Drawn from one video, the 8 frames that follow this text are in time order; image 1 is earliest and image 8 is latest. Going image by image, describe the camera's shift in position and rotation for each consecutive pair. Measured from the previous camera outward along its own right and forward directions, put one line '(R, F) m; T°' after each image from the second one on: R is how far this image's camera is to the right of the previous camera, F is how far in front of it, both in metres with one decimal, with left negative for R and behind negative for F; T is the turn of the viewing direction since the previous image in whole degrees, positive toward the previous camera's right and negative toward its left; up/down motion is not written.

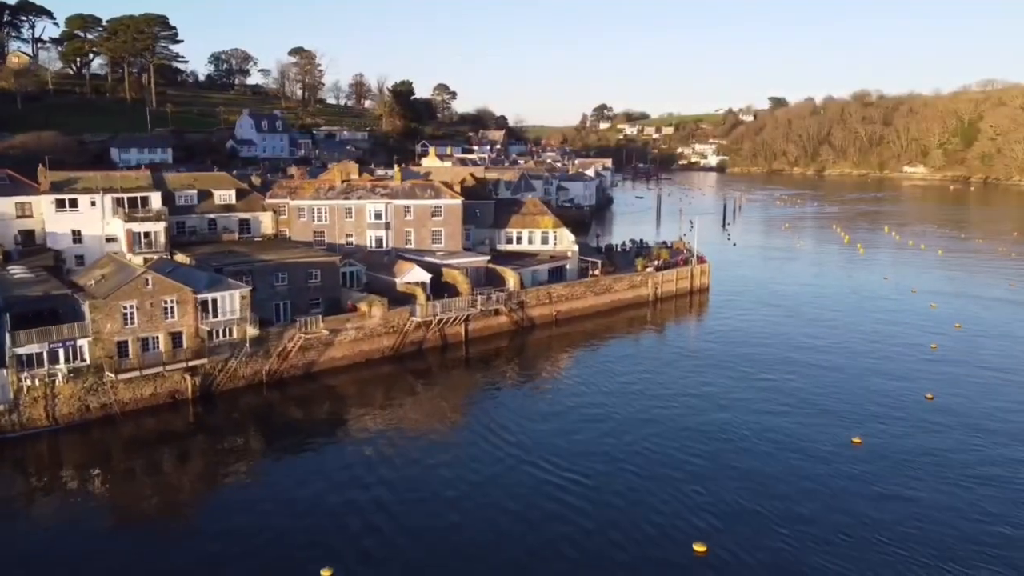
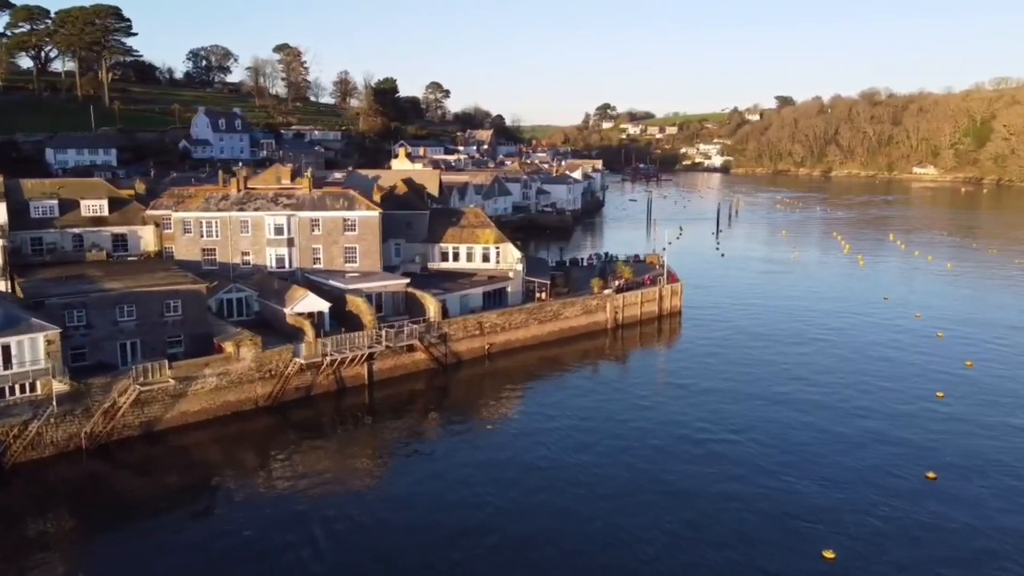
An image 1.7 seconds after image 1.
(+4.6, +8.2) m; -1°
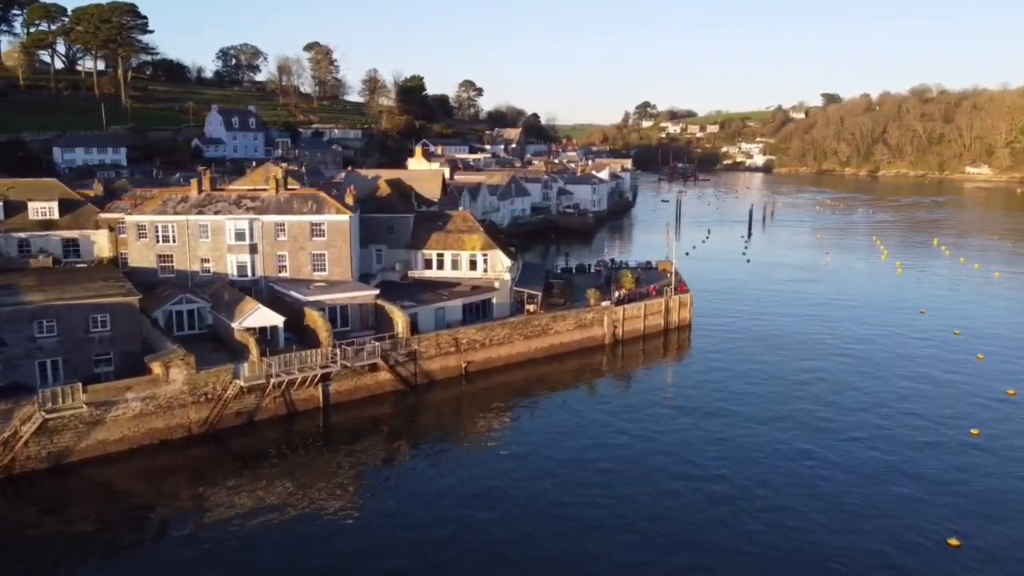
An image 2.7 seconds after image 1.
(+3.0, +4.3) m; -3°
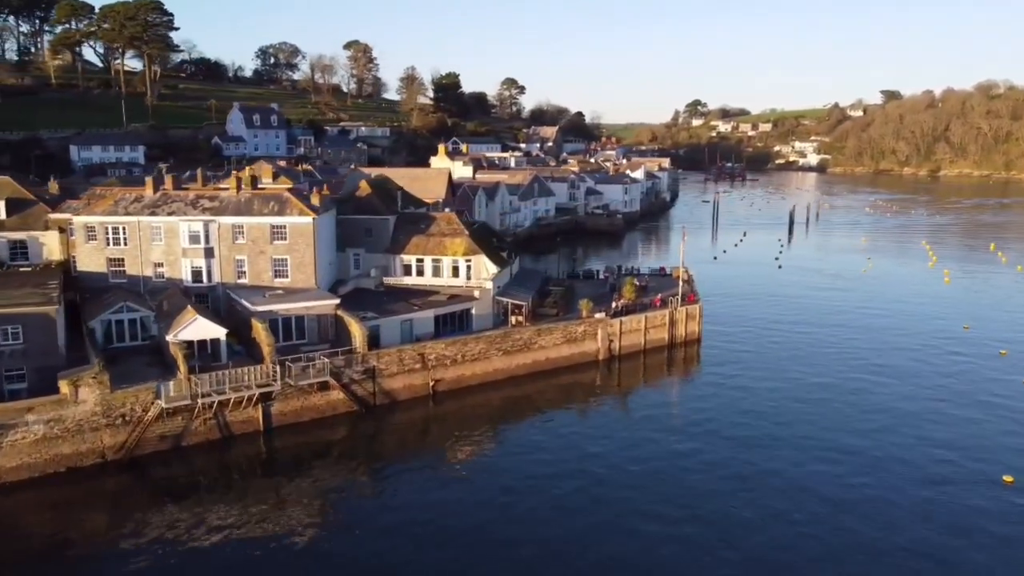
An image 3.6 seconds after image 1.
(+3.5, +4.1) m; -4°
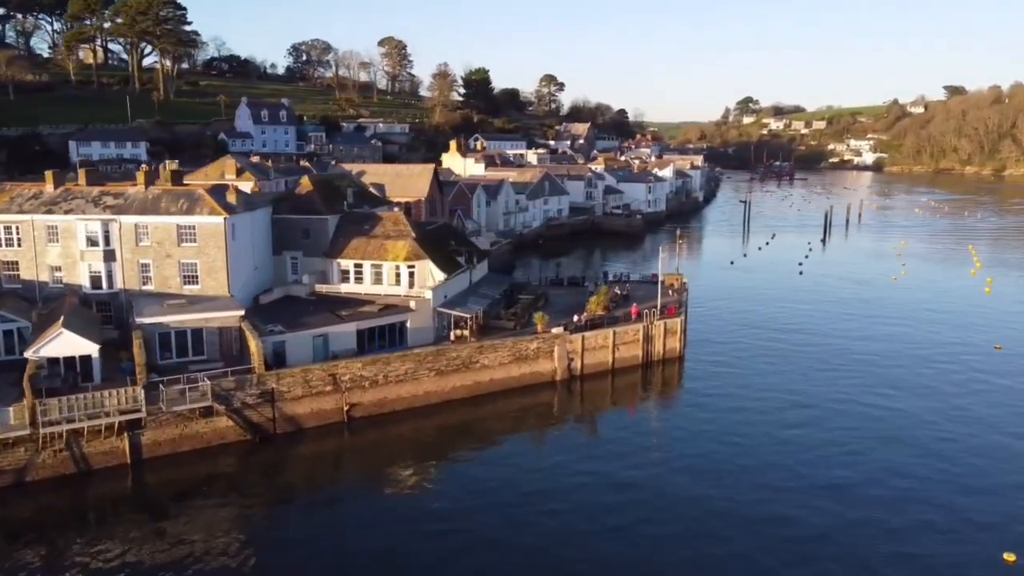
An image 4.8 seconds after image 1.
(+4.9, +5.1) m; -4°
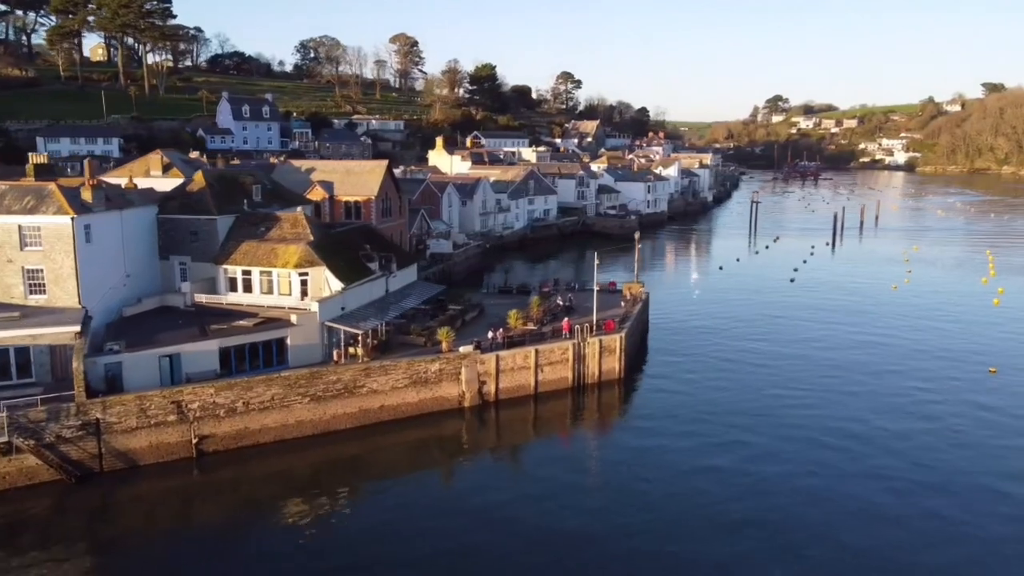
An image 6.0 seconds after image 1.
(+5.1, +5.0) m; -2°
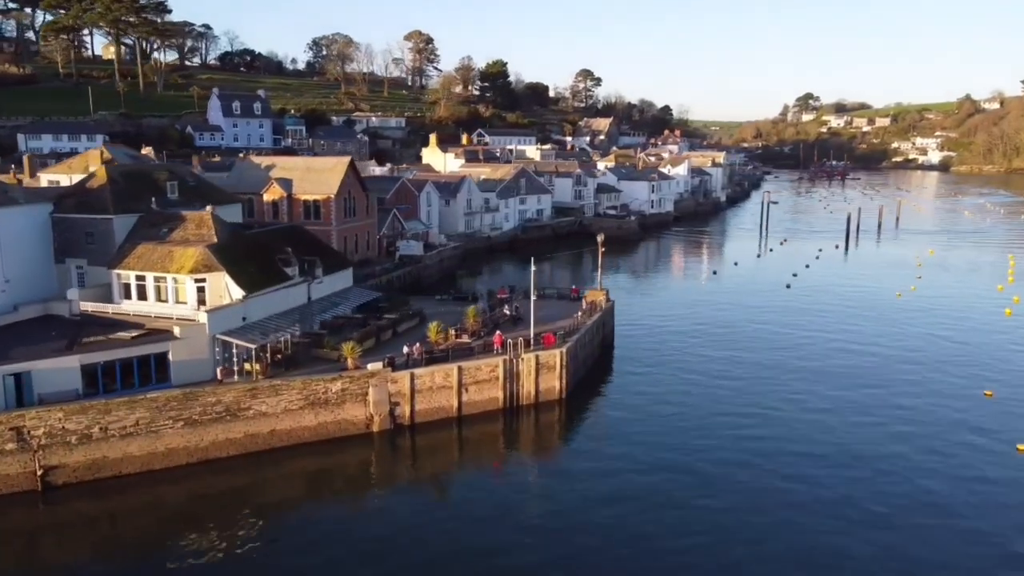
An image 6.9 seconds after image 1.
(+4.1, +3.9) m; -2°
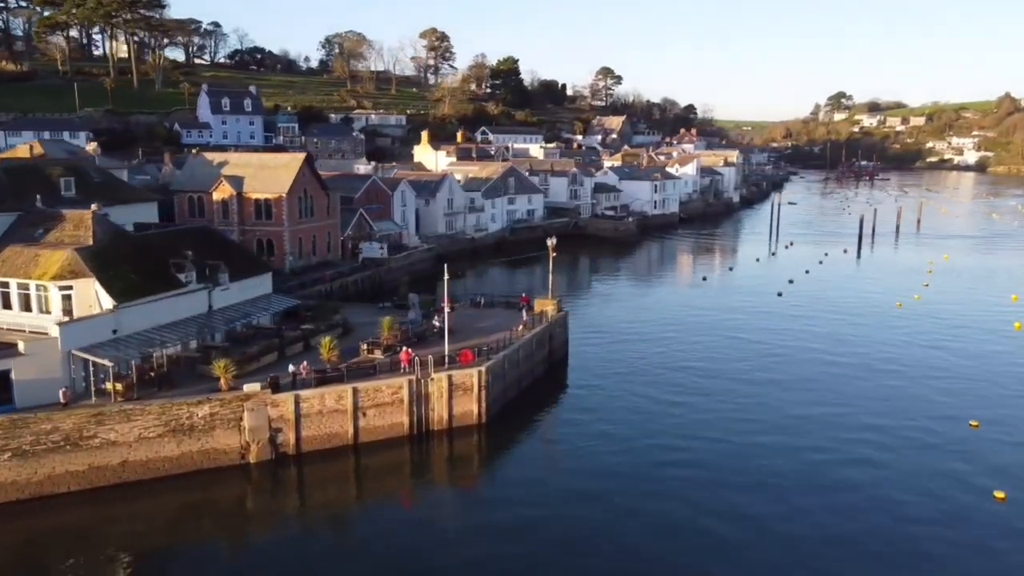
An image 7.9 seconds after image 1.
(+4.1, +3.9) m; -2°
